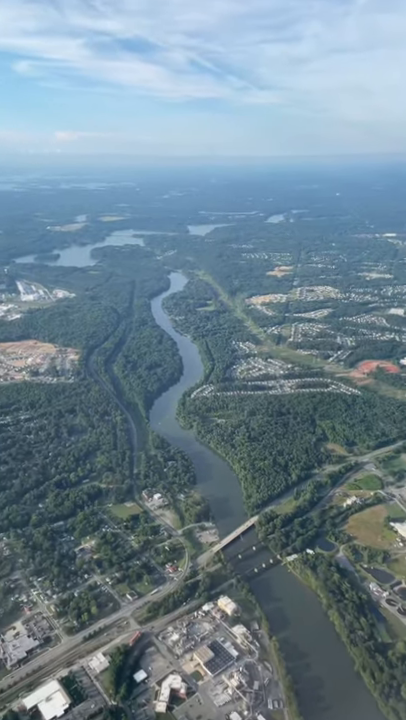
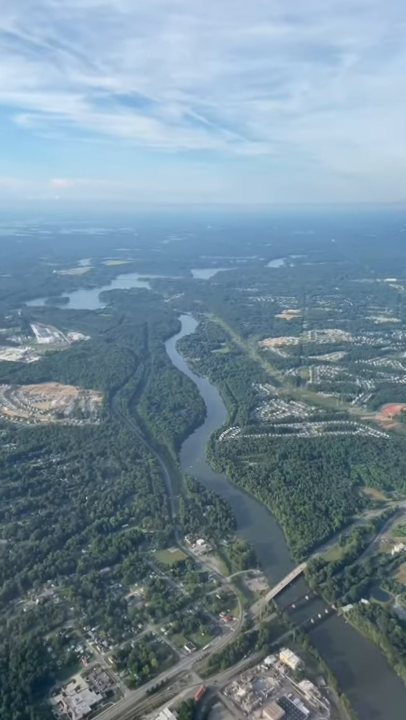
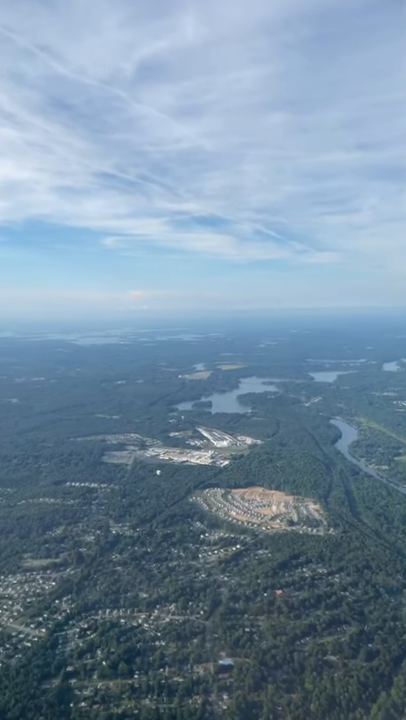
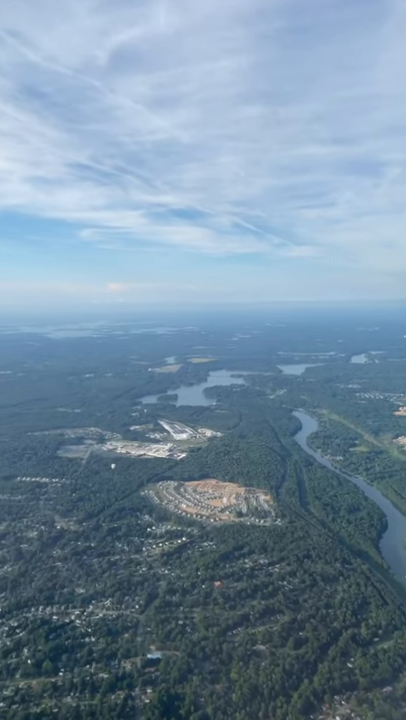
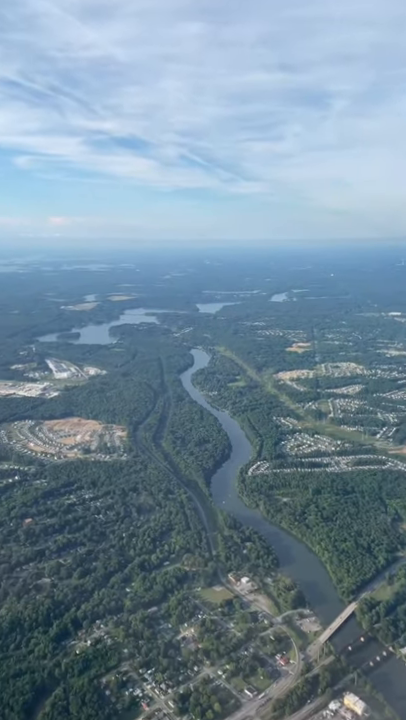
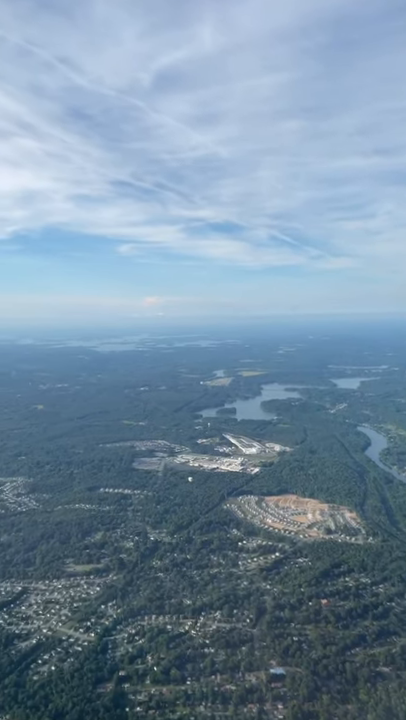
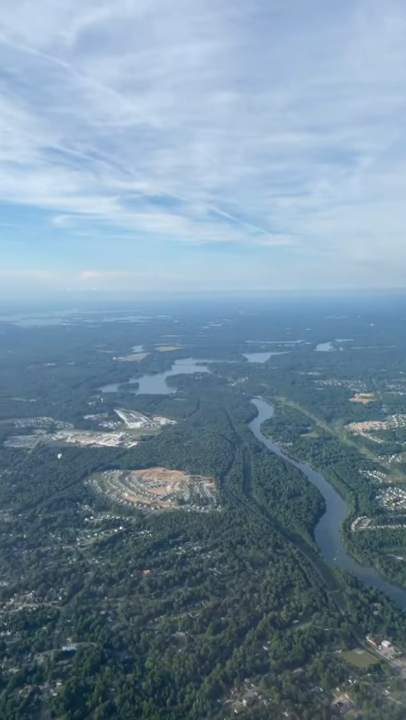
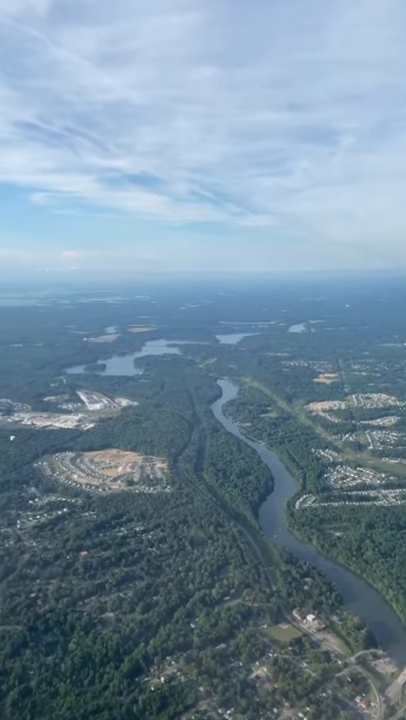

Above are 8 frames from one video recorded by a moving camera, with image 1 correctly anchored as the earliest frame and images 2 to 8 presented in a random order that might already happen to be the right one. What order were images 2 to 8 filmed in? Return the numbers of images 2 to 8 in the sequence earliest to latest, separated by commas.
2, 5, 8, 7, 4, 3, 6
